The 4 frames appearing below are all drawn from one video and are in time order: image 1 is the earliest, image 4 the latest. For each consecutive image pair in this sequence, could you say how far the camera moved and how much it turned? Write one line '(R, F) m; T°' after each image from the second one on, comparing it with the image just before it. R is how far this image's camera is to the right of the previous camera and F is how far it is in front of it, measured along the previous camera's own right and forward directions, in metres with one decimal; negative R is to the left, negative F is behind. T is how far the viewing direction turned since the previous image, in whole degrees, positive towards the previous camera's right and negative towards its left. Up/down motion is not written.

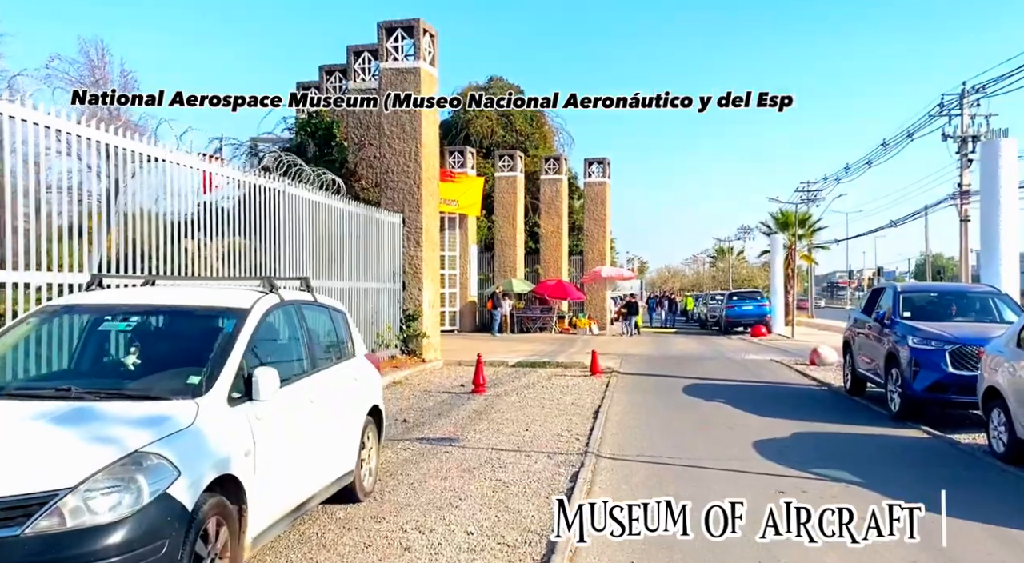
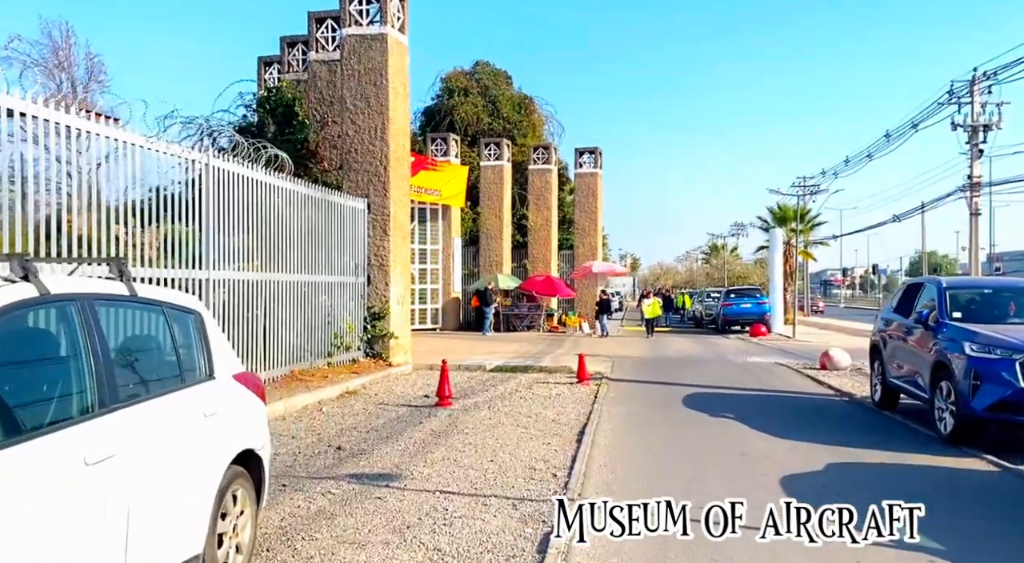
(+0.3, +2.0) m; 0°
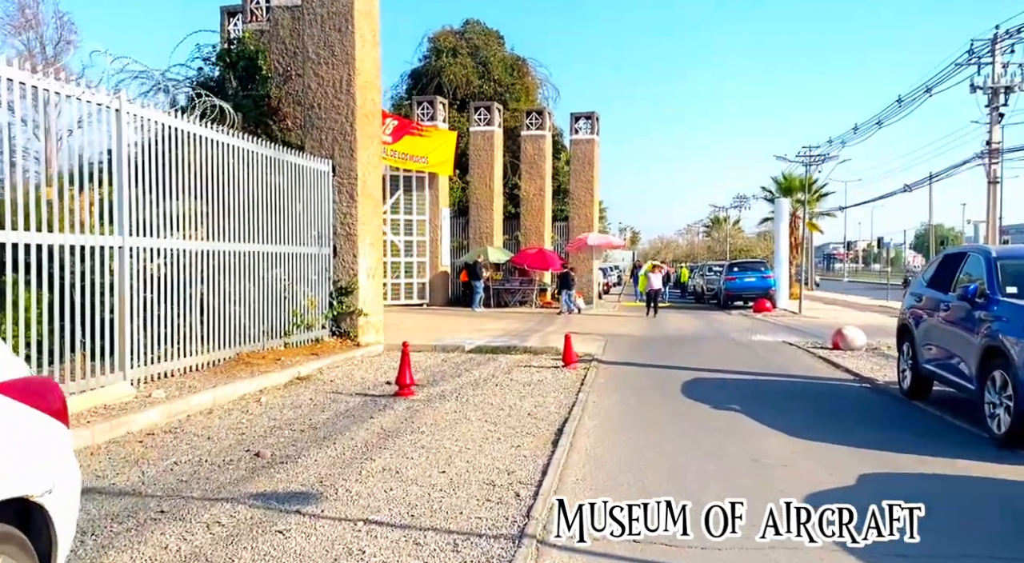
(+0.3, +1.6) m; 0°
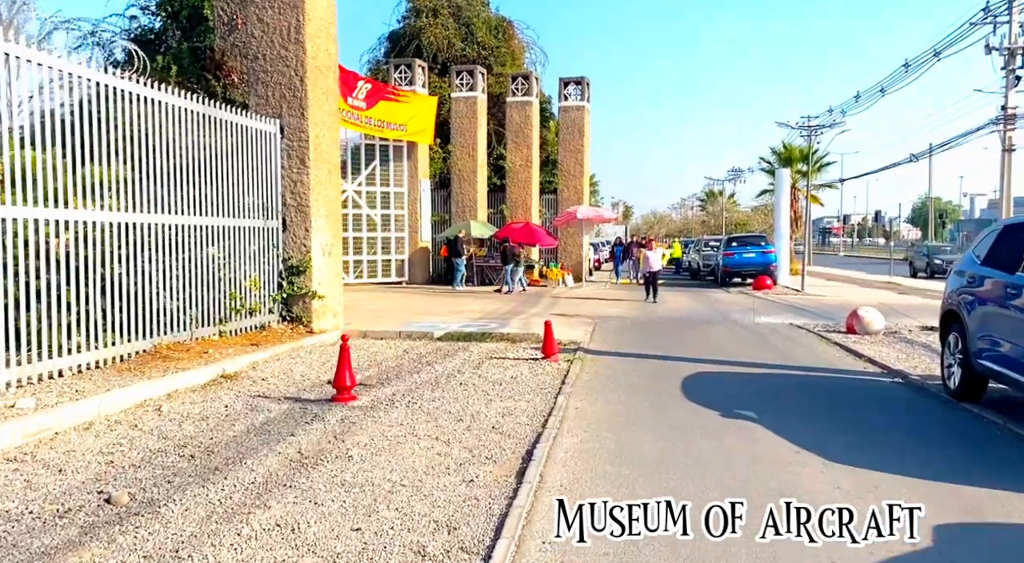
(+0.3, +1.8) m; 0°
